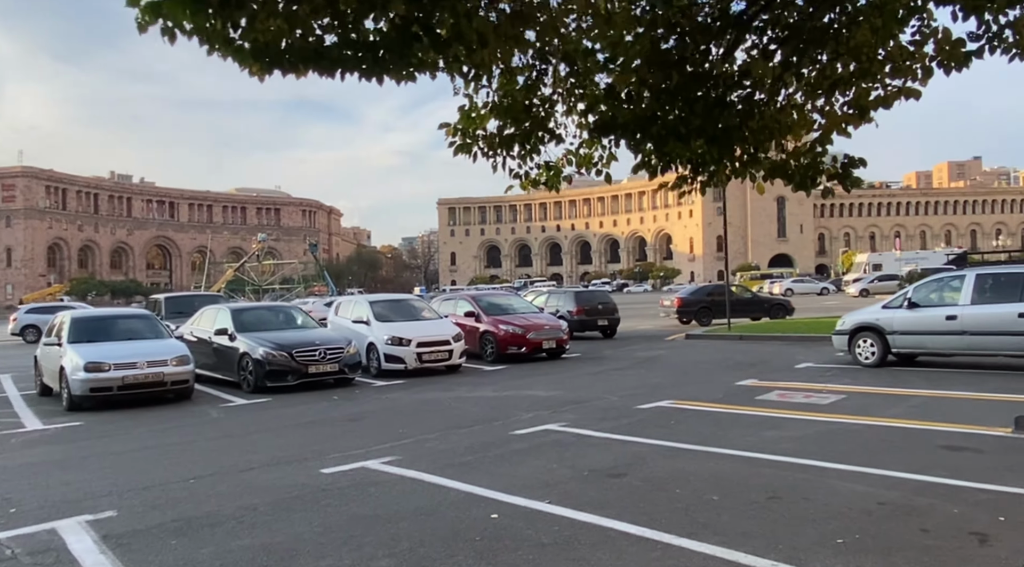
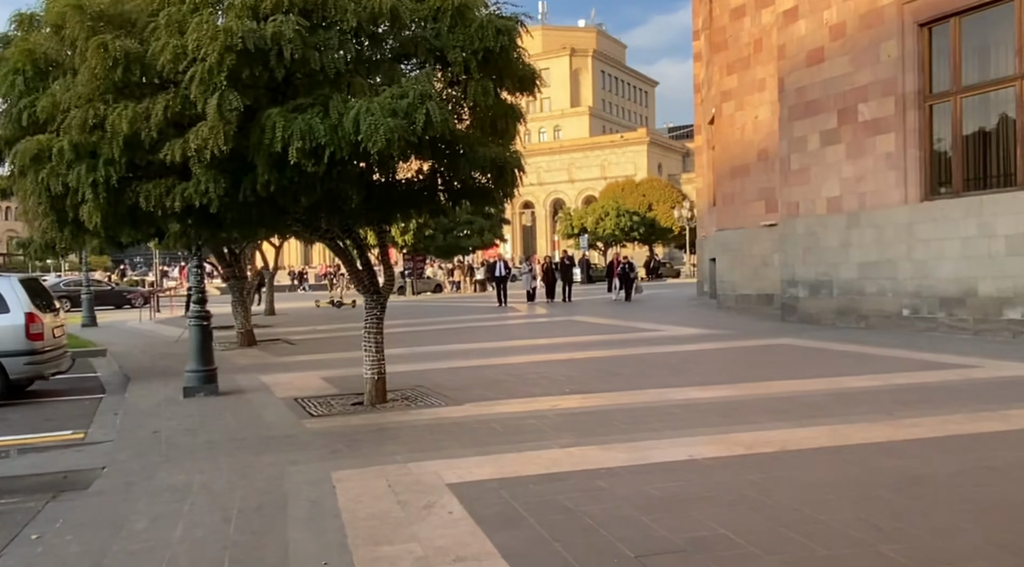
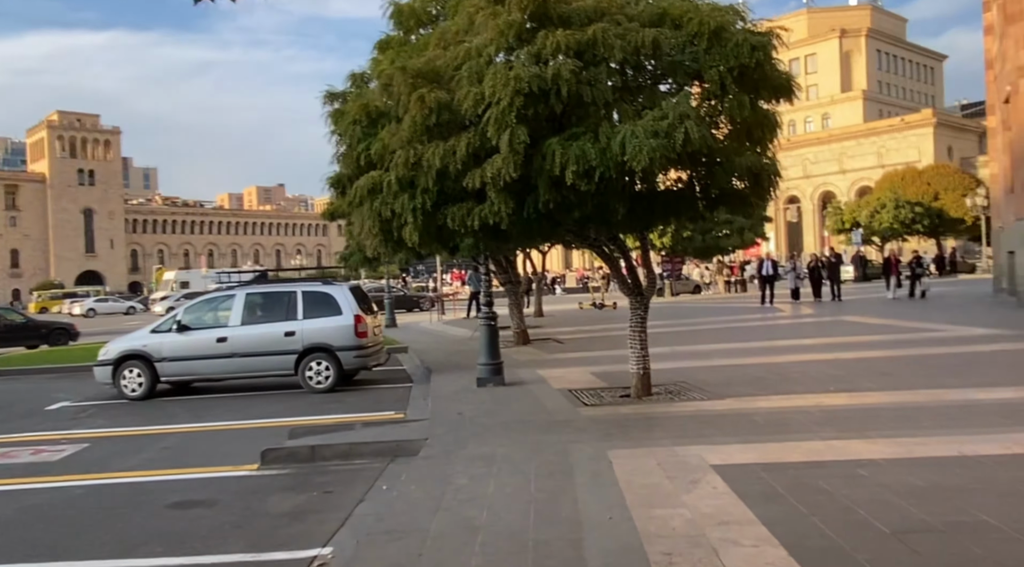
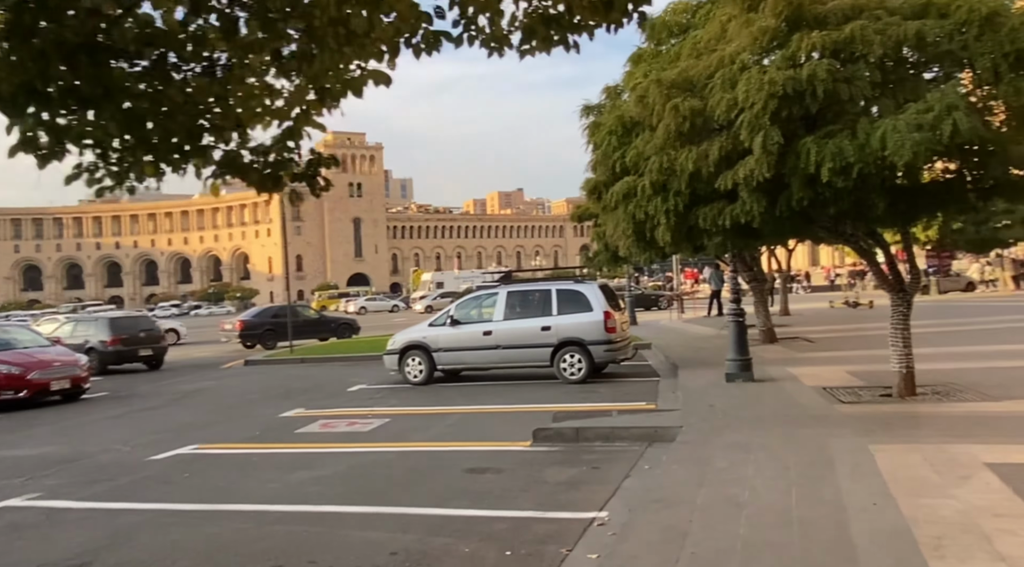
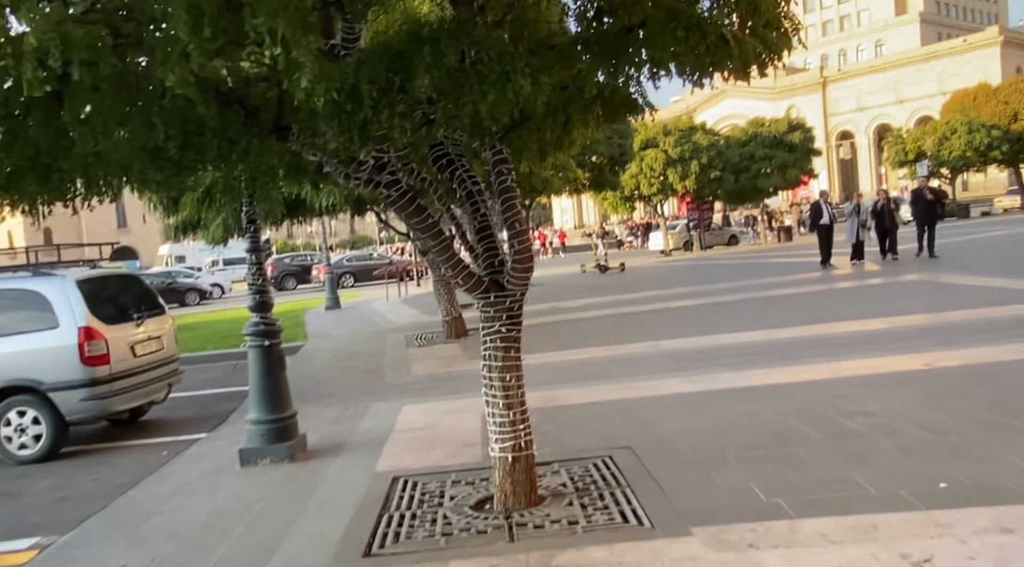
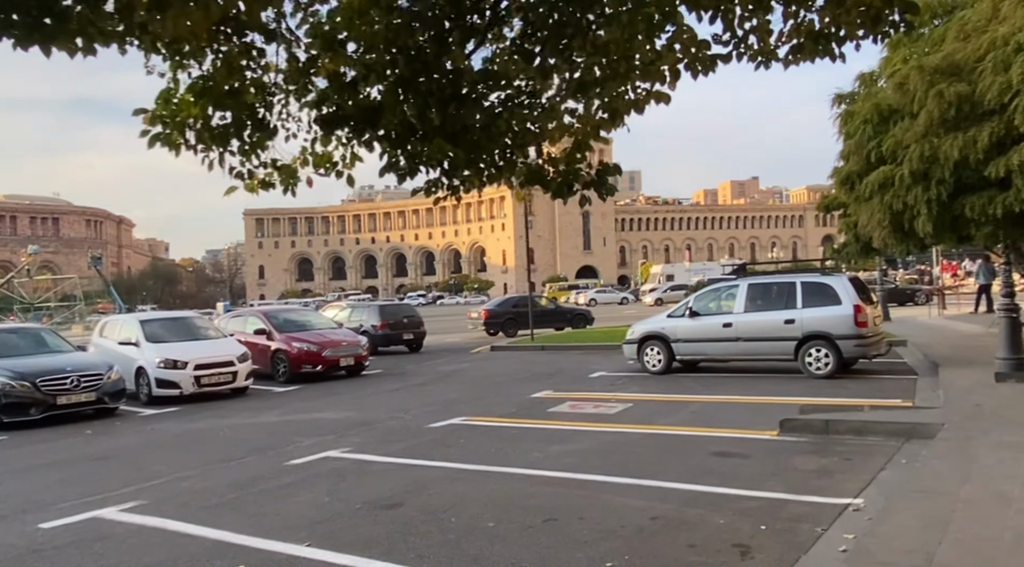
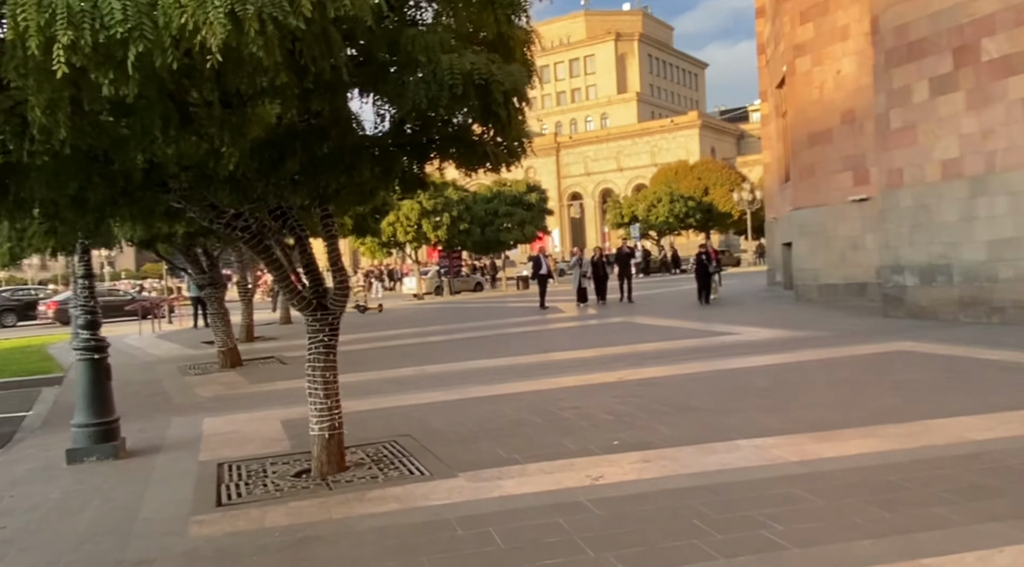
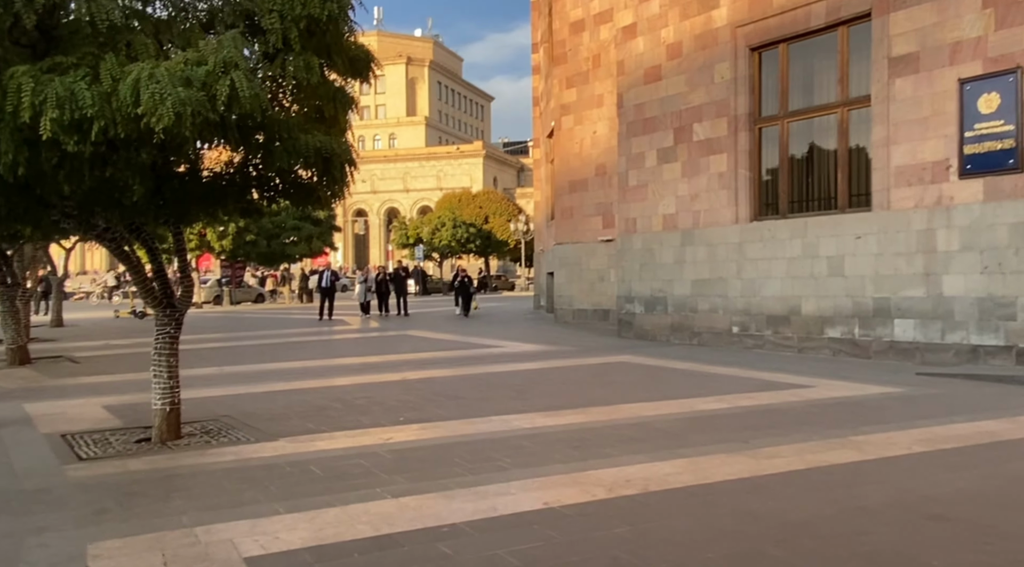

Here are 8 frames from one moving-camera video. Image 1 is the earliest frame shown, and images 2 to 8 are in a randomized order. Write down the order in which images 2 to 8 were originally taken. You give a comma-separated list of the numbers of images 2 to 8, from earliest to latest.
6, 4, 3, 2, 8, 7, 5
